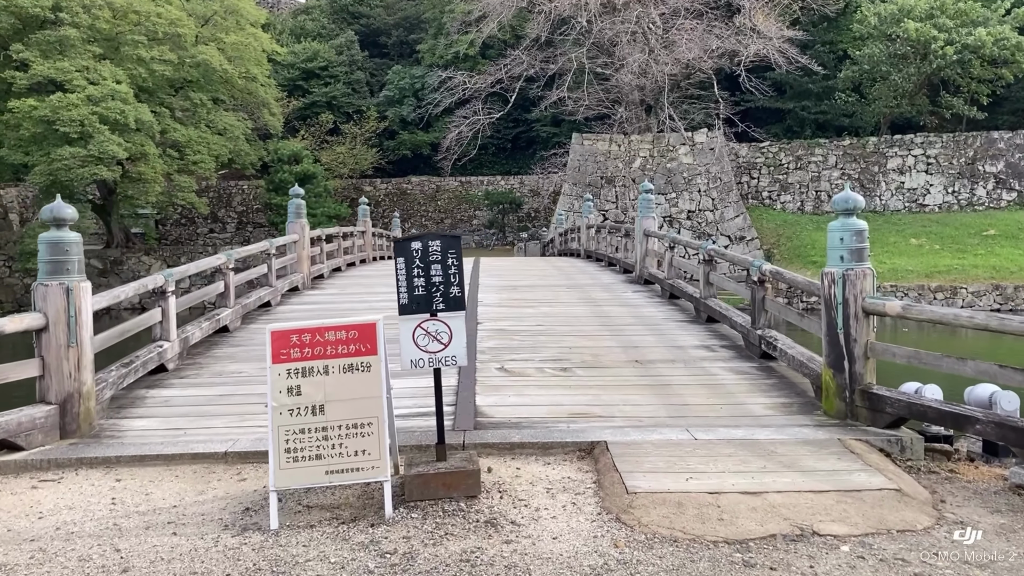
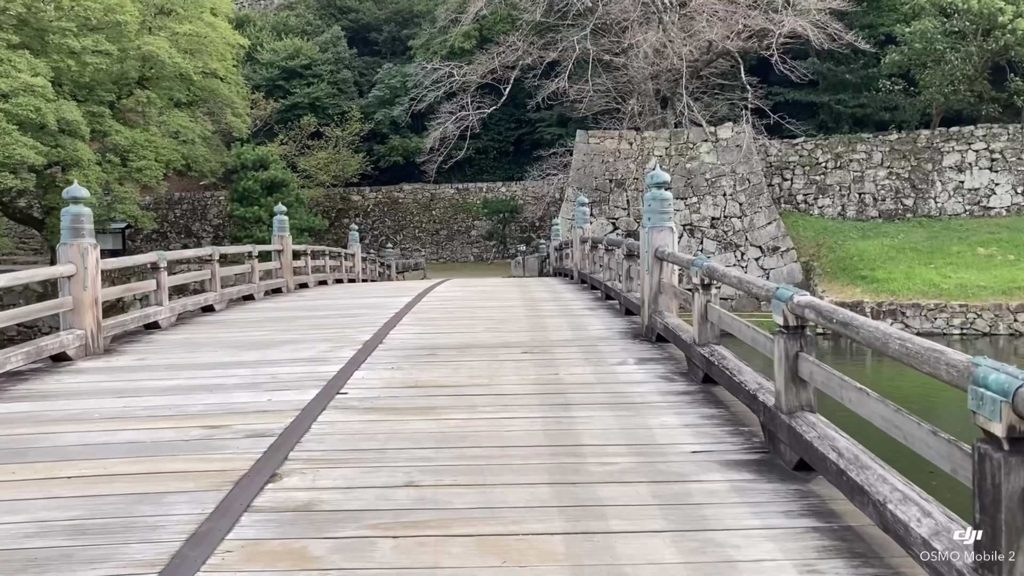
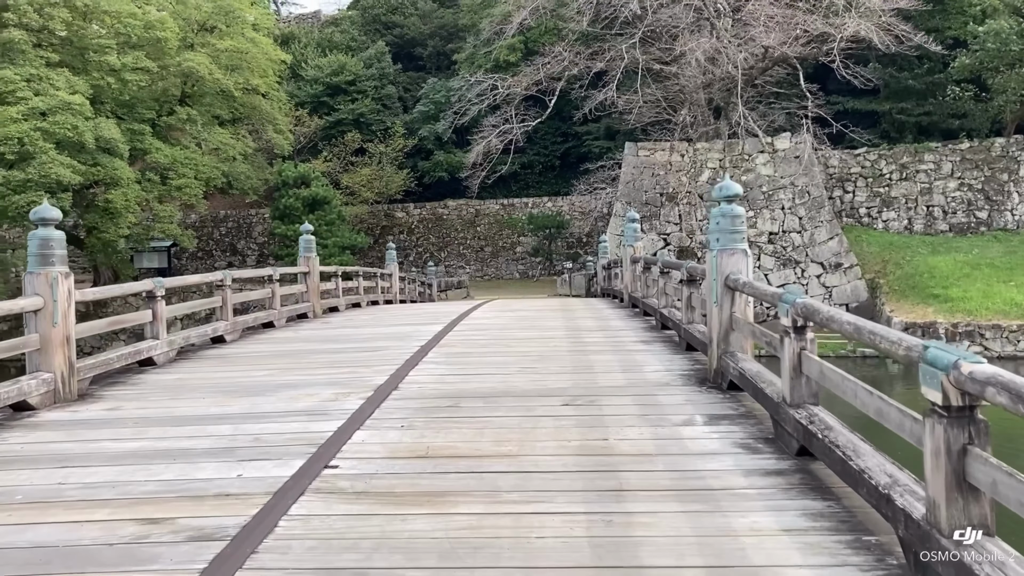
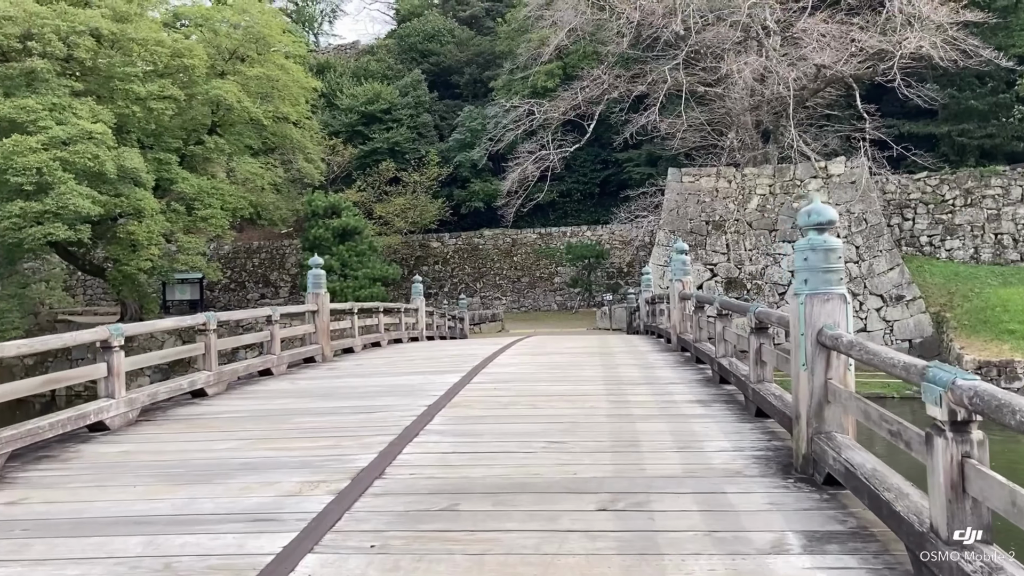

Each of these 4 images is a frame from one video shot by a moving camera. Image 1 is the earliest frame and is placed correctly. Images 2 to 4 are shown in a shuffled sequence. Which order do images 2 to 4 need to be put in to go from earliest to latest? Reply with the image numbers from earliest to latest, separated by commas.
2, 3, 4
